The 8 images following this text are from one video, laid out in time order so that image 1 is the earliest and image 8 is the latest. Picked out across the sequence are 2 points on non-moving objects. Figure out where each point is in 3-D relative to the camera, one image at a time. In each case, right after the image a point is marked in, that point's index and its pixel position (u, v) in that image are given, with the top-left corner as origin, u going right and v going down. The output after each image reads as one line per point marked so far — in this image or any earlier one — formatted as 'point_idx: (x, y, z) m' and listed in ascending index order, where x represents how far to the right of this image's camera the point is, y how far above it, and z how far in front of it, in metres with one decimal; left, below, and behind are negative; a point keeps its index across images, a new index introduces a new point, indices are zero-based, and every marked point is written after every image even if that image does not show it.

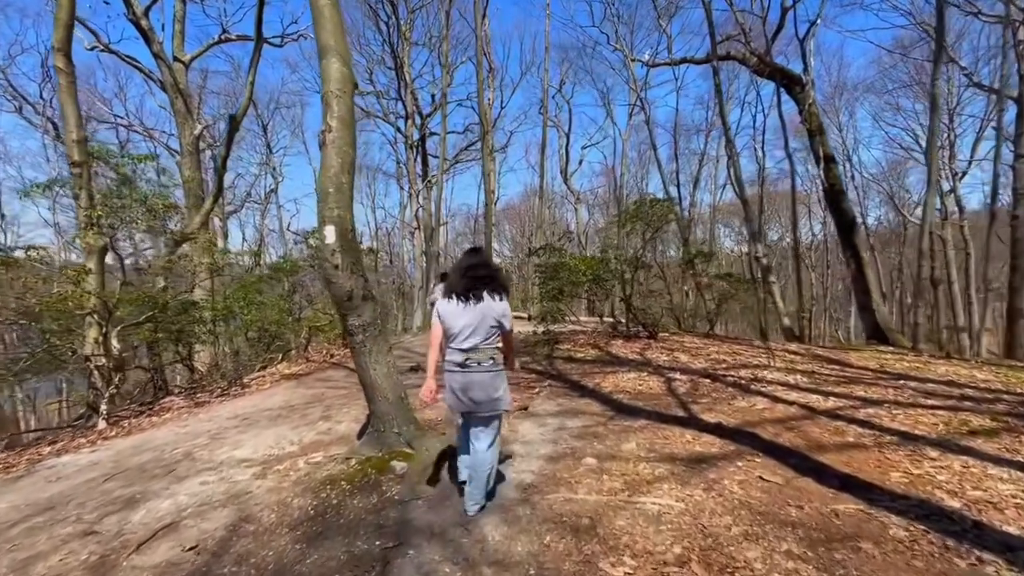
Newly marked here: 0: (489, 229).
0: (-0.7, +1.8, +14.8) m
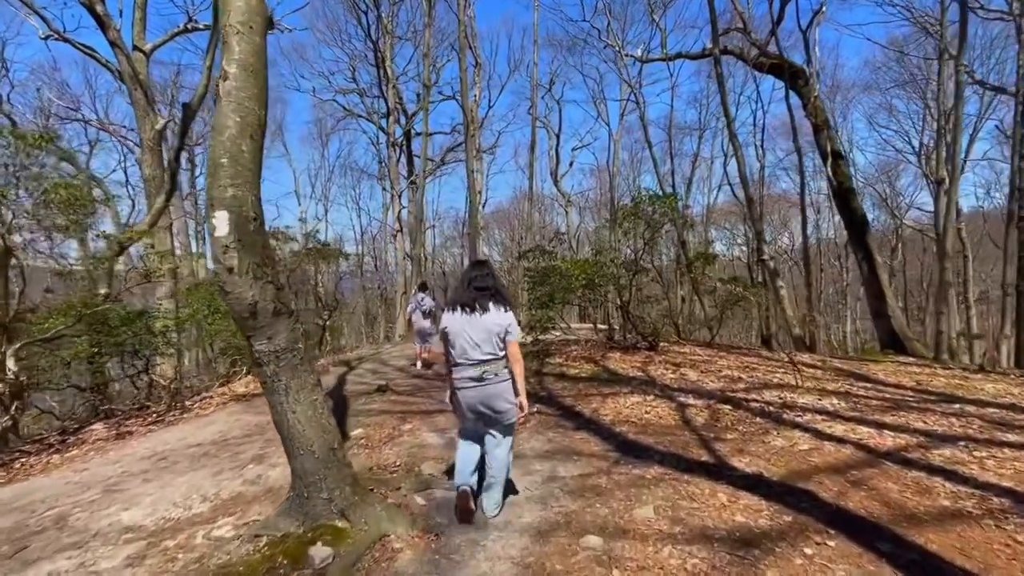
0: (-1.1, +1.7, +13.7) m
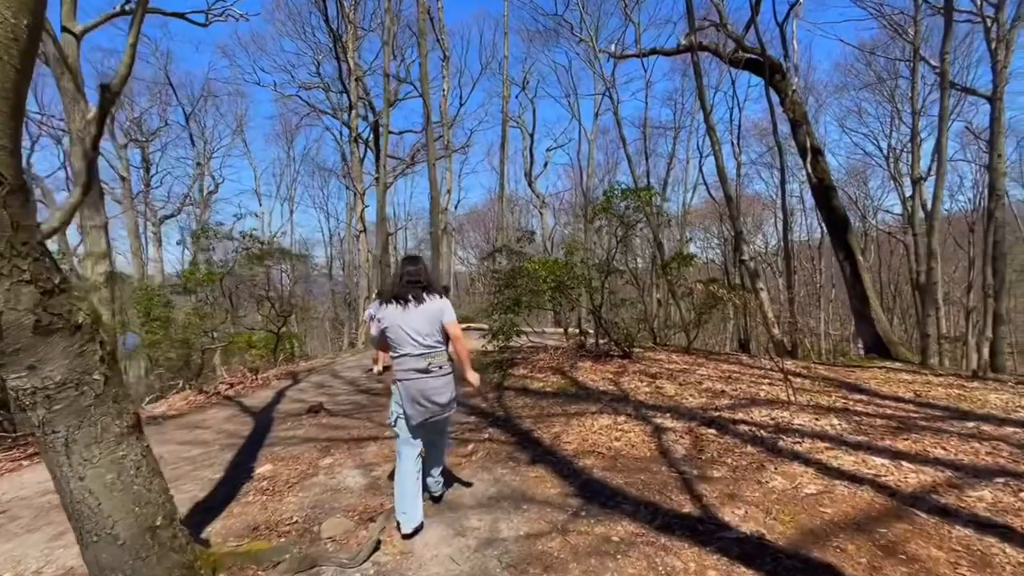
0: (-2.0, +1.6, +12.7) m
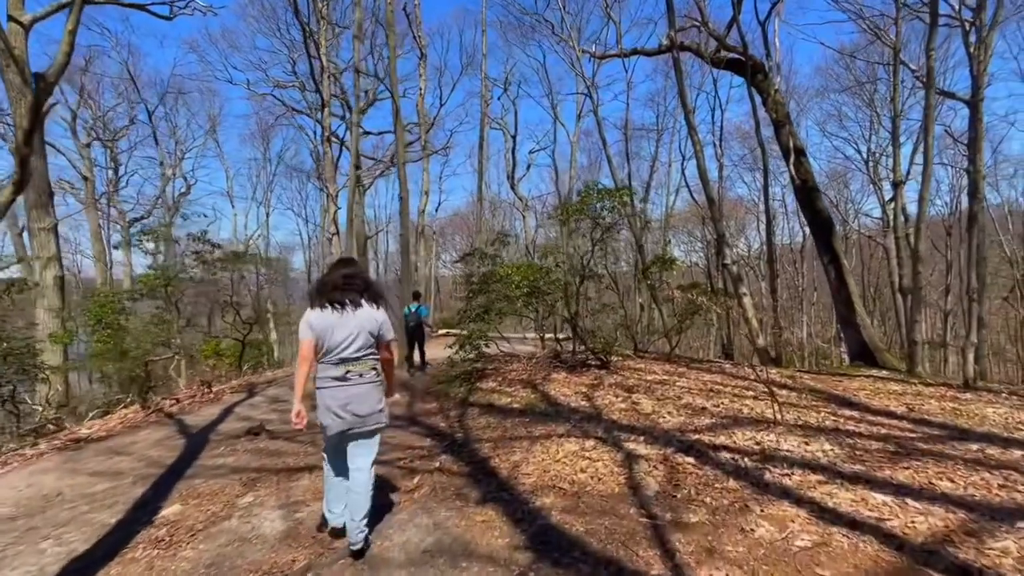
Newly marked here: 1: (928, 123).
0: (-2.7, +1.4, +12.0) m
1: (+9.2, +3.6, +10.4) m
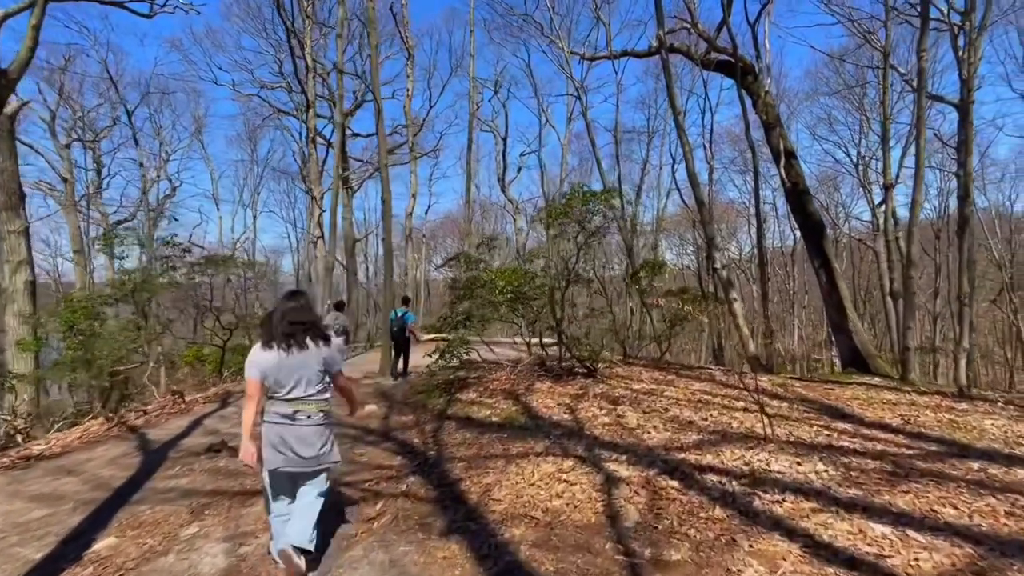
0: (-3.0, +1.3, +11.7) m
1: (+8.8, +3.5, +10.3) m
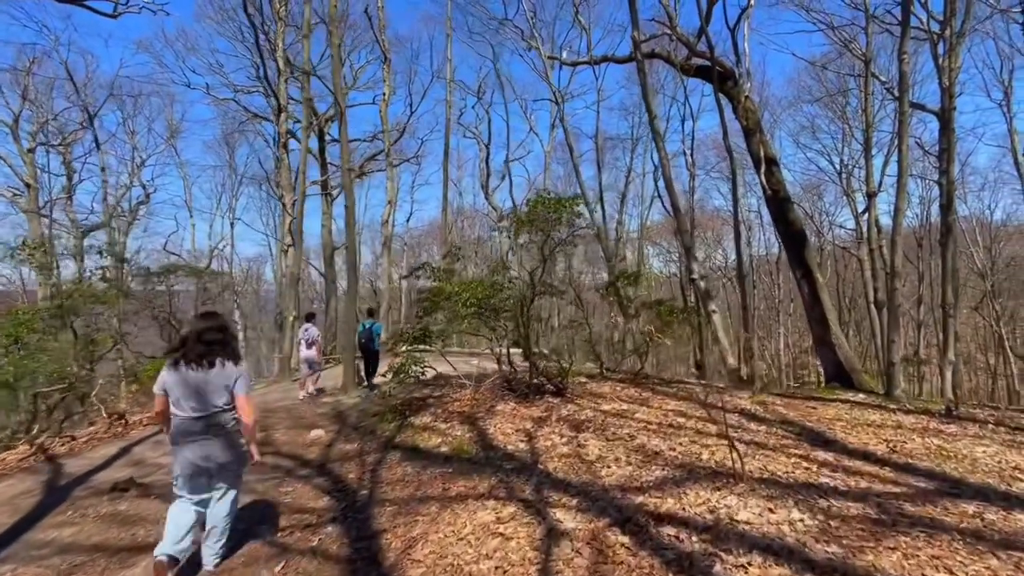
0: (-3.7, +1.0, +11.1) m
1: (+8.2, +3.3, +10.0) m
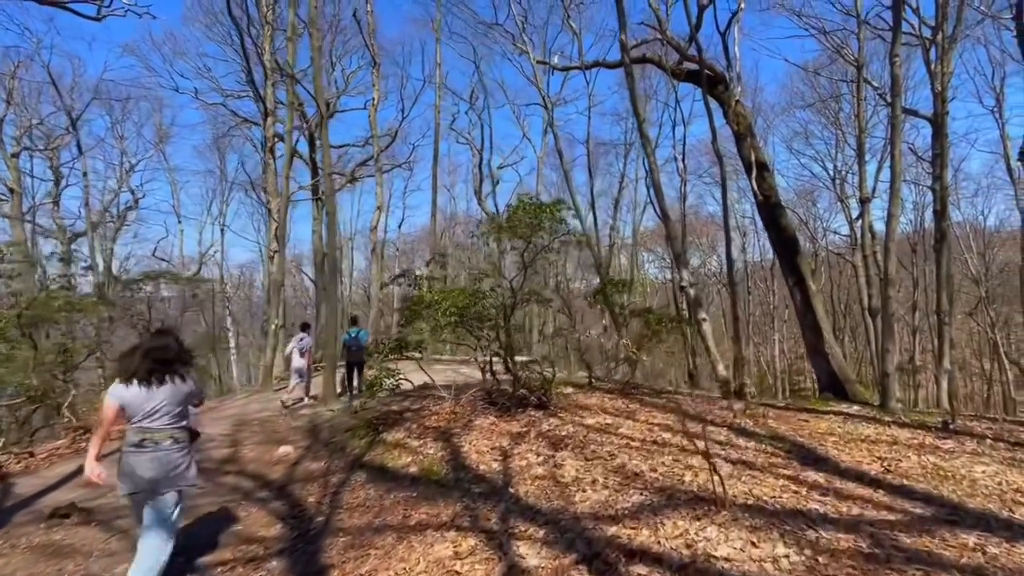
0: (-4.1, +0.8, +10.8) m
1: (+7.8, +3.1, +9.8) m
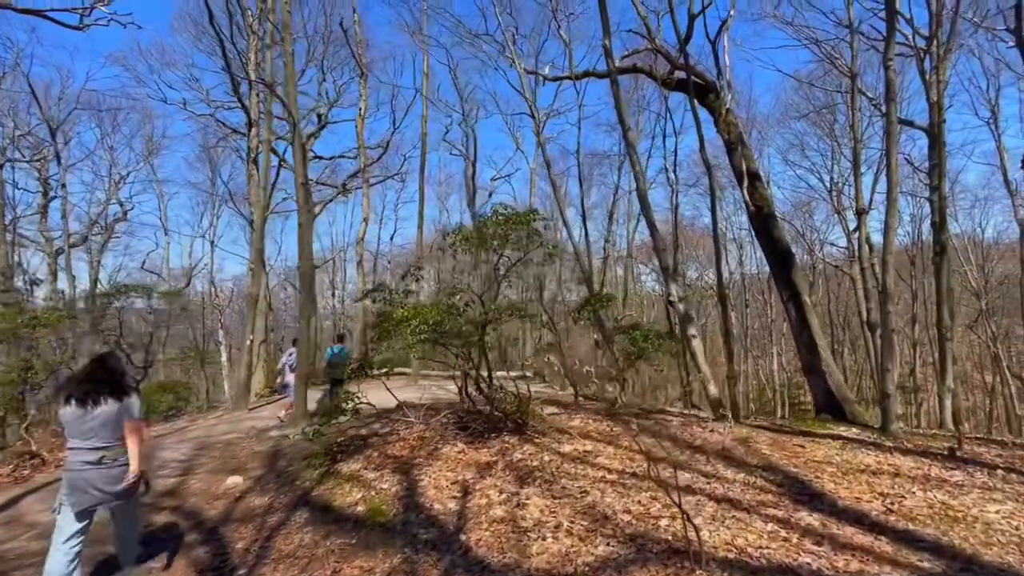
0: (-4.5, +0.5, +10.3) m
1: (+7.4, +2.8, +9.4) m
